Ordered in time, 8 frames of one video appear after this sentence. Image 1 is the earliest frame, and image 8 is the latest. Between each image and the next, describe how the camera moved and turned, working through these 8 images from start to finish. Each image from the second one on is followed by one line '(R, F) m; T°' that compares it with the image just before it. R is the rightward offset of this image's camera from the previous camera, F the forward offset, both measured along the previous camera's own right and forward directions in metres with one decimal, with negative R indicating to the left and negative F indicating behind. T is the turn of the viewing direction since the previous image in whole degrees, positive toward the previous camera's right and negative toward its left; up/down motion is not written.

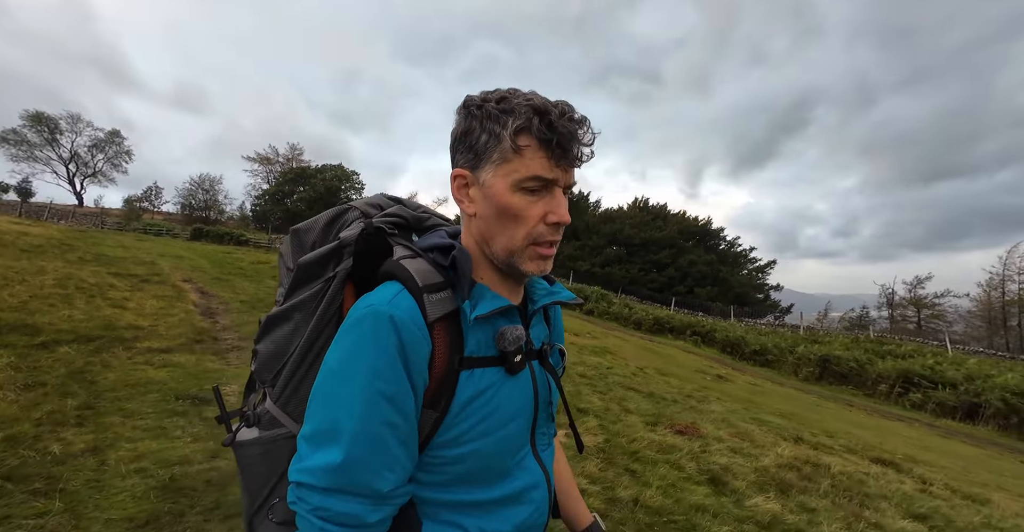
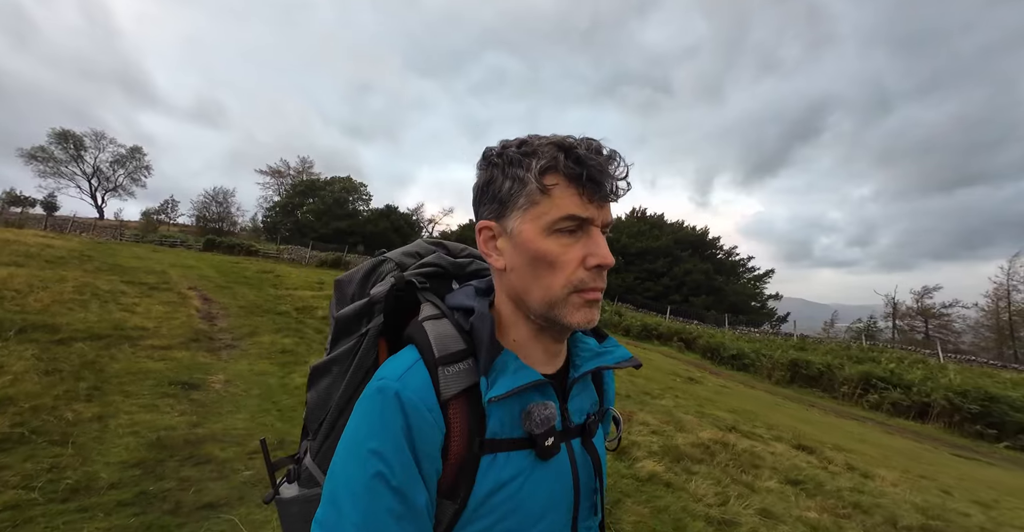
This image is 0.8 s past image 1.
(+1.2, -1.0) m; -1°
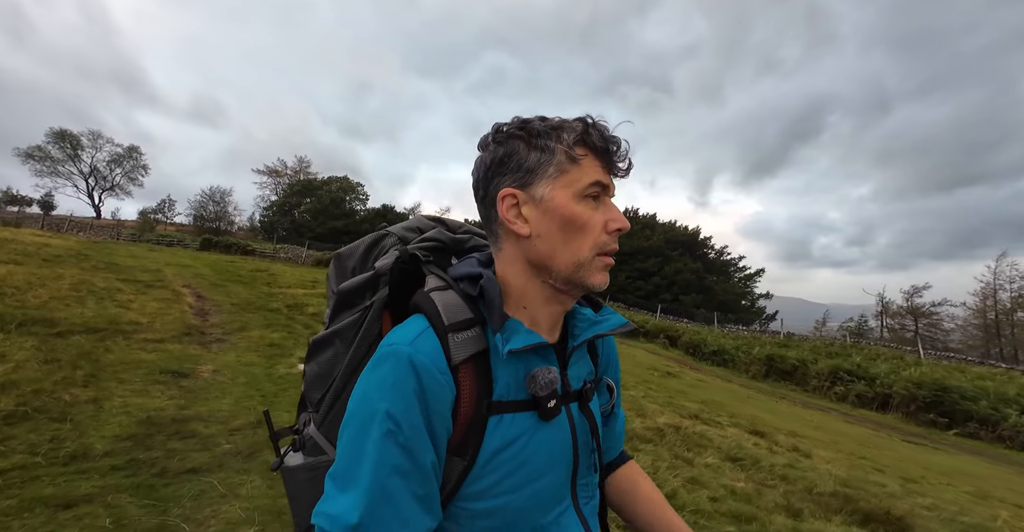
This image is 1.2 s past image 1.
(+0.6, -0.6) m; 0°
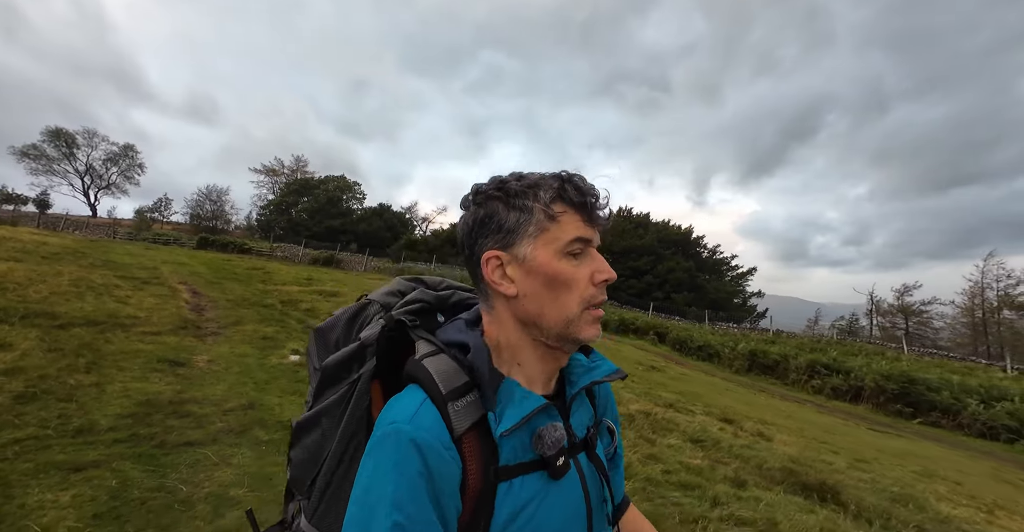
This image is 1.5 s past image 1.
(+0.4, -0.5) m; 0°
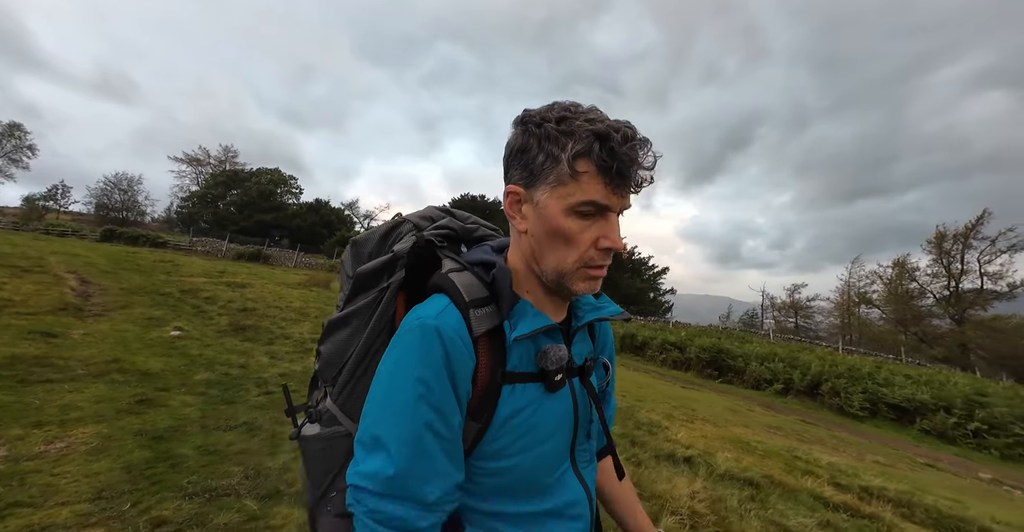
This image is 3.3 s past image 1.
(+2.3, -2.2) m; +7°
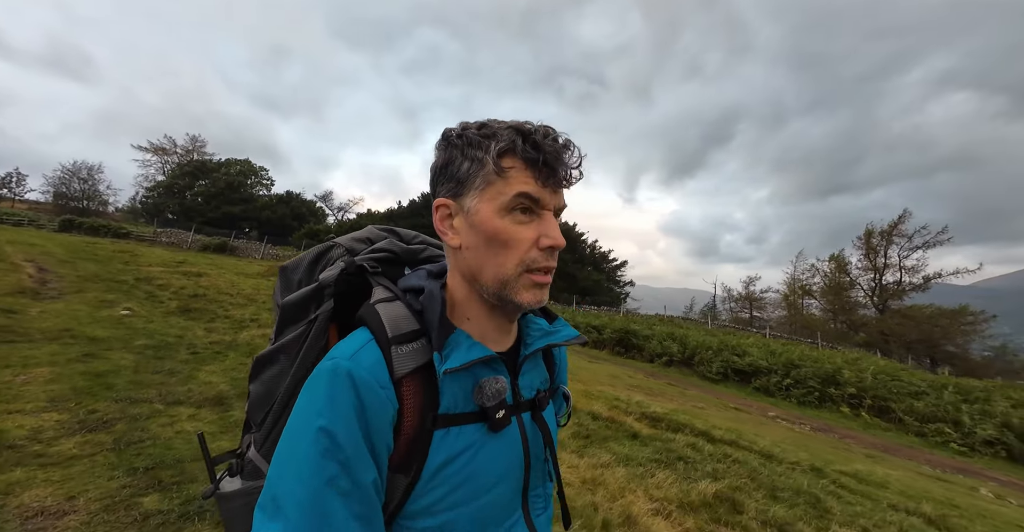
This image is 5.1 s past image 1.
(+2.0, -1.9) m; +3°
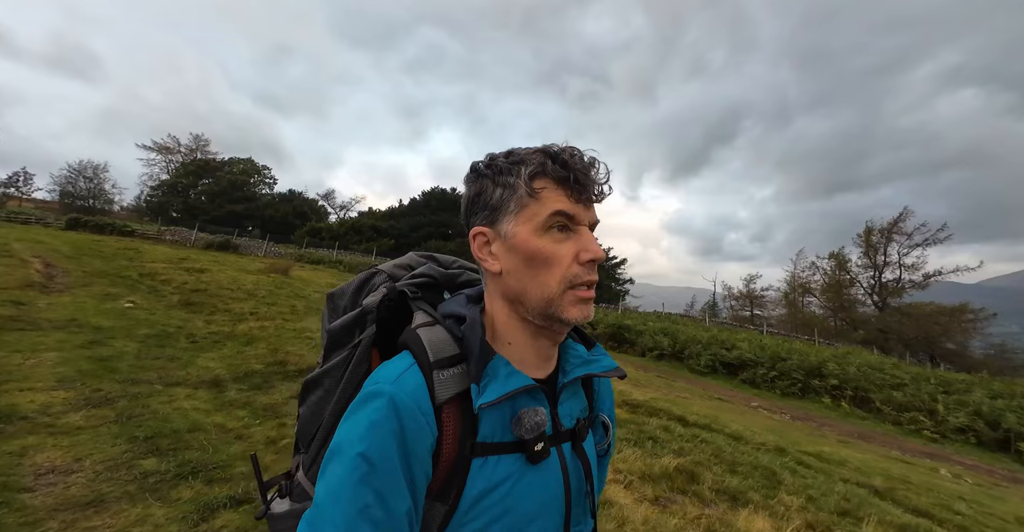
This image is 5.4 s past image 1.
(+0.3, -0.3) m; 0°
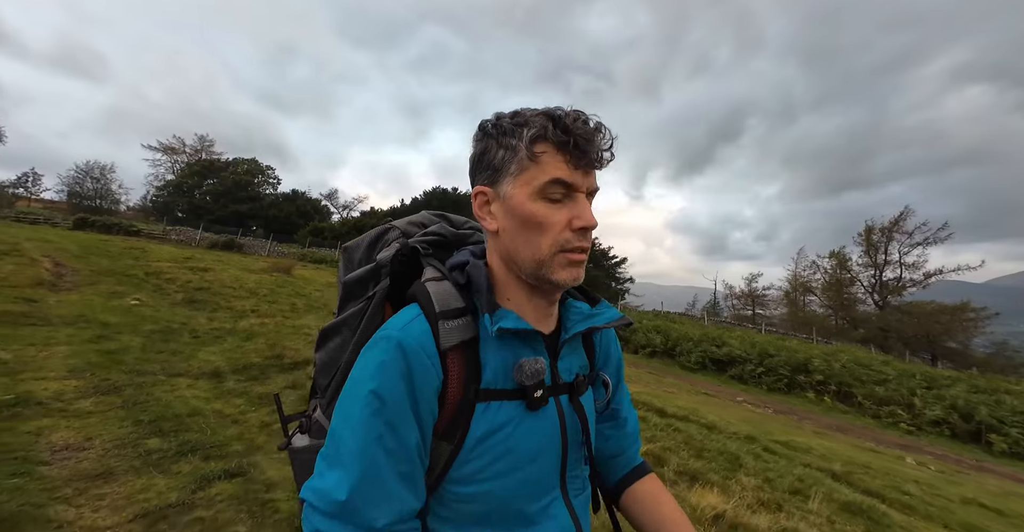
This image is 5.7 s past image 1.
(+0.3, -0.3) m; 0°
